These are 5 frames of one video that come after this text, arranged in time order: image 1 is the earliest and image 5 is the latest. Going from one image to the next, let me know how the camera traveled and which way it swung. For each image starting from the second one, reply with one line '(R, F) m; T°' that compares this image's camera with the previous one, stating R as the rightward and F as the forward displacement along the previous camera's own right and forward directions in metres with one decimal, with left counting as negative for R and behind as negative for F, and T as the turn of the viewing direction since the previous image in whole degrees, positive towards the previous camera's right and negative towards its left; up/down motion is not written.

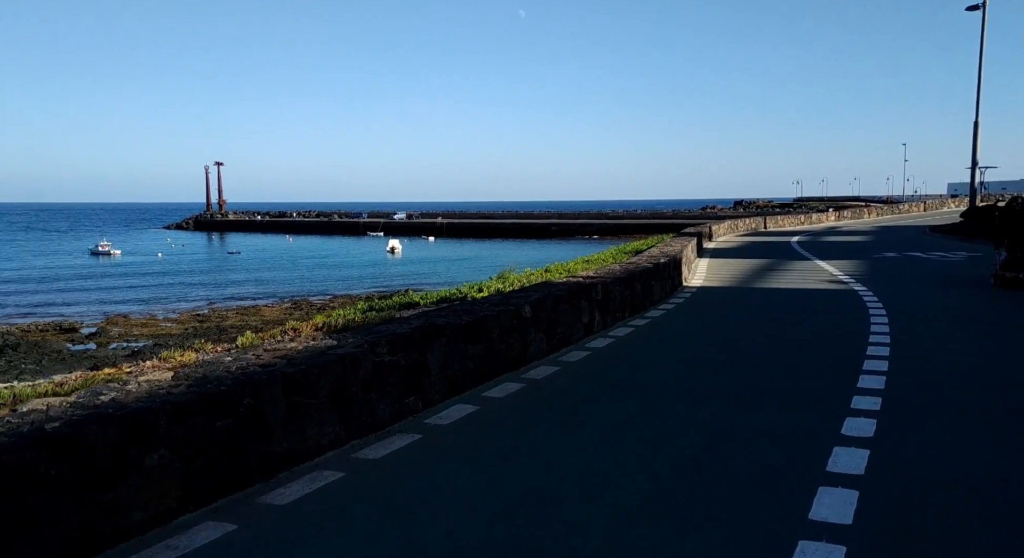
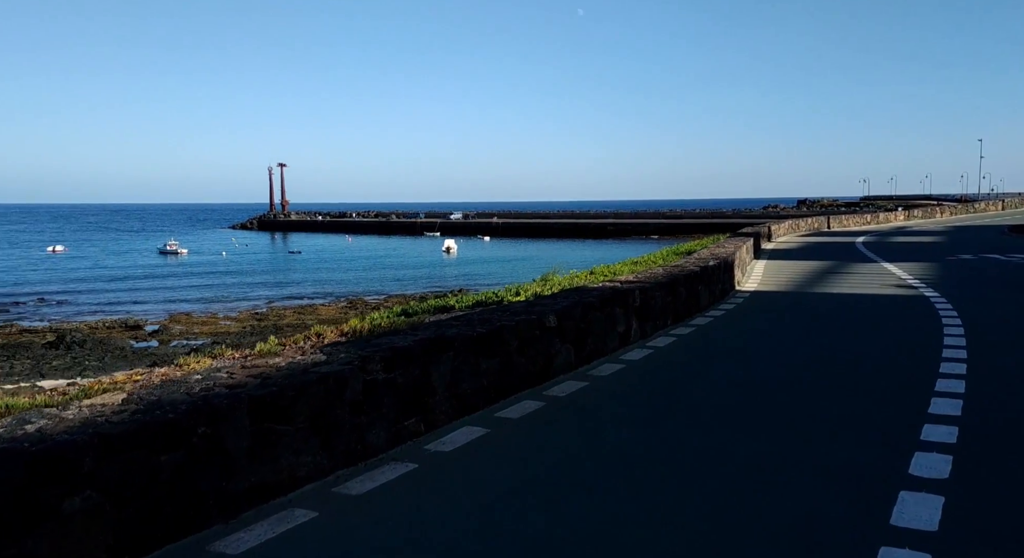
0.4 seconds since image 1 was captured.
(+0.1, +0.3) m; -4°
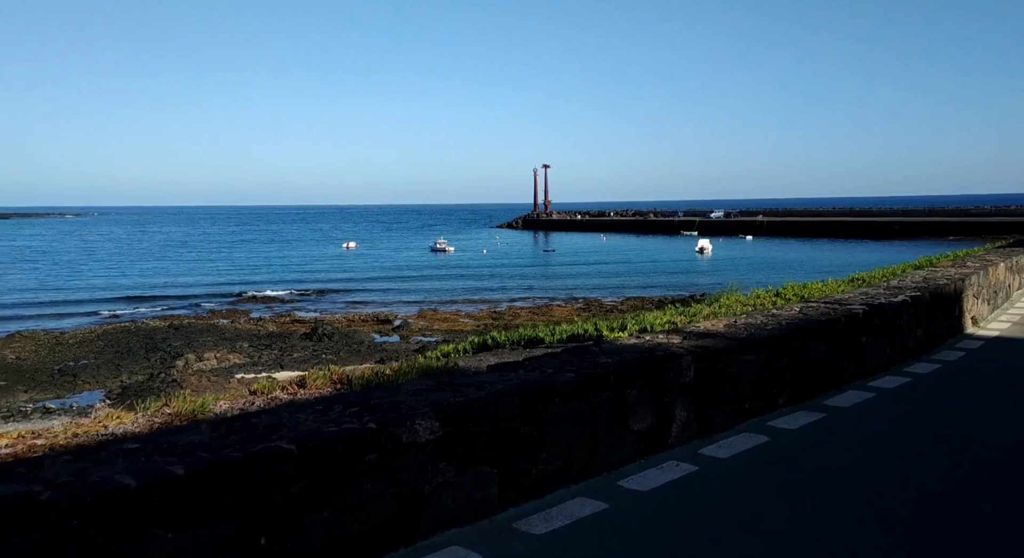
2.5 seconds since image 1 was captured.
(+0.9, +1.8) m; -18°
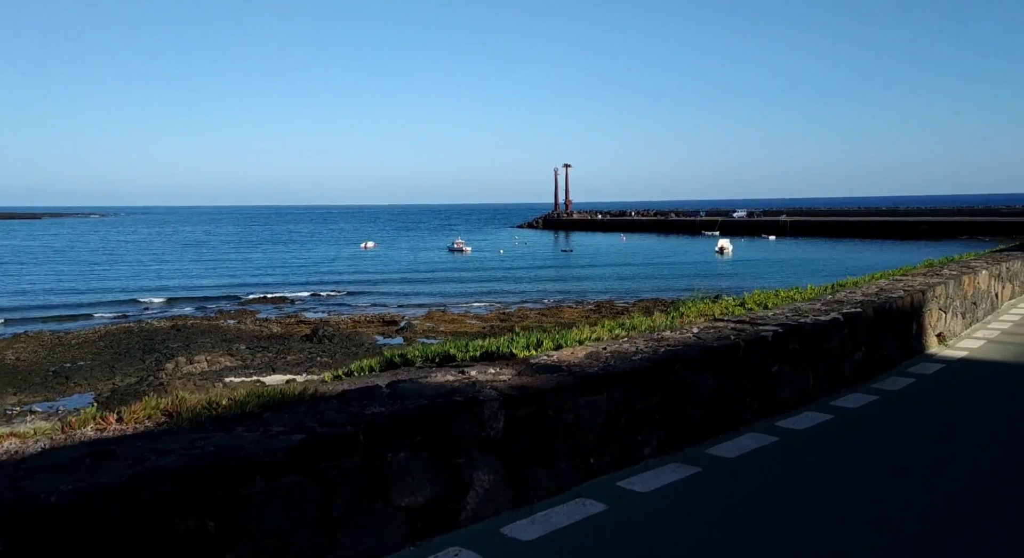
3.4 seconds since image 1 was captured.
(+0.7, +0.6) m; -1°
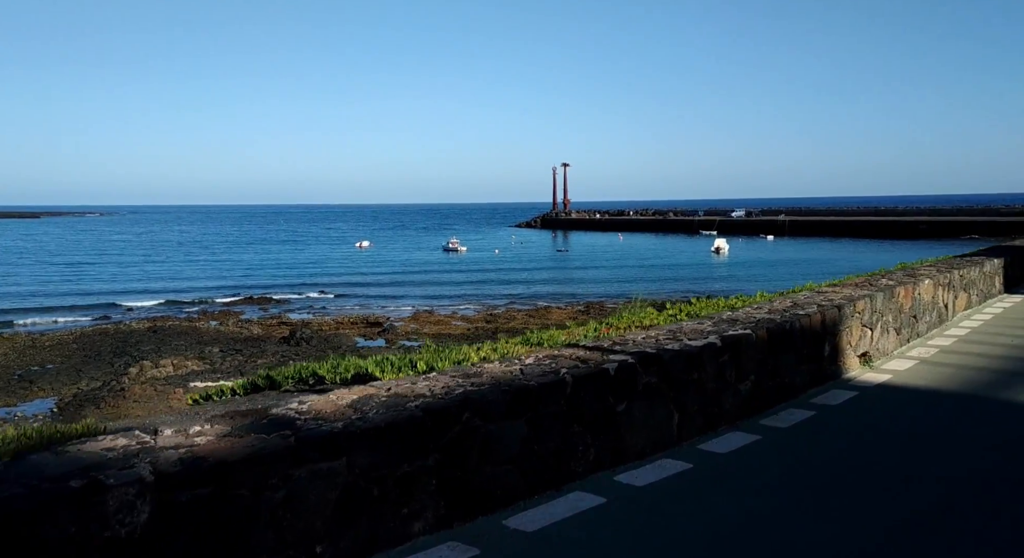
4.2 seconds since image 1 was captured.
(+0.6, +0.5) m; 0°
